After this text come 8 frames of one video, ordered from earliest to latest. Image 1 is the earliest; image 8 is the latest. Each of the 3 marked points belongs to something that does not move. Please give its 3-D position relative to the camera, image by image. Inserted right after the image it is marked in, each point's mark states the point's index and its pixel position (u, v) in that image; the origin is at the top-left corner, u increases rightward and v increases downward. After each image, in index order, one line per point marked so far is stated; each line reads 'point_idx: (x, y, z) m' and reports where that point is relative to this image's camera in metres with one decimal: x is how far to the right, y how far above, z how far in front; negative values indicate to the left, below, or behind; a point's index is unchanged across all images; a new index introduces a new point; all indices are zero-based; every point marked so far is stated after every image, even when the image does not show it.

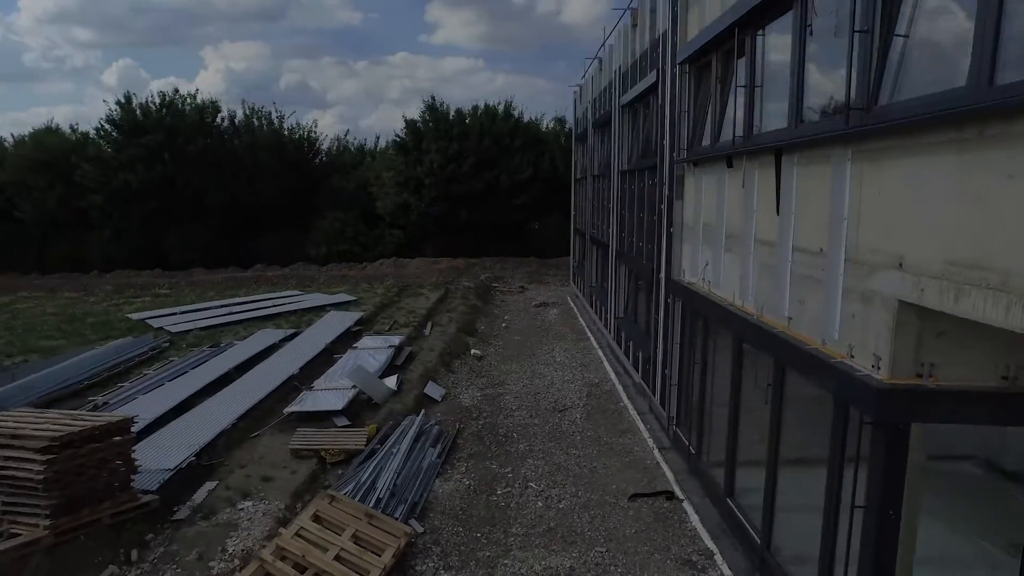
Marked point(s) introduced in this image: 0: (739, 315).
0: (+1.9, -0.2, +5.2) m
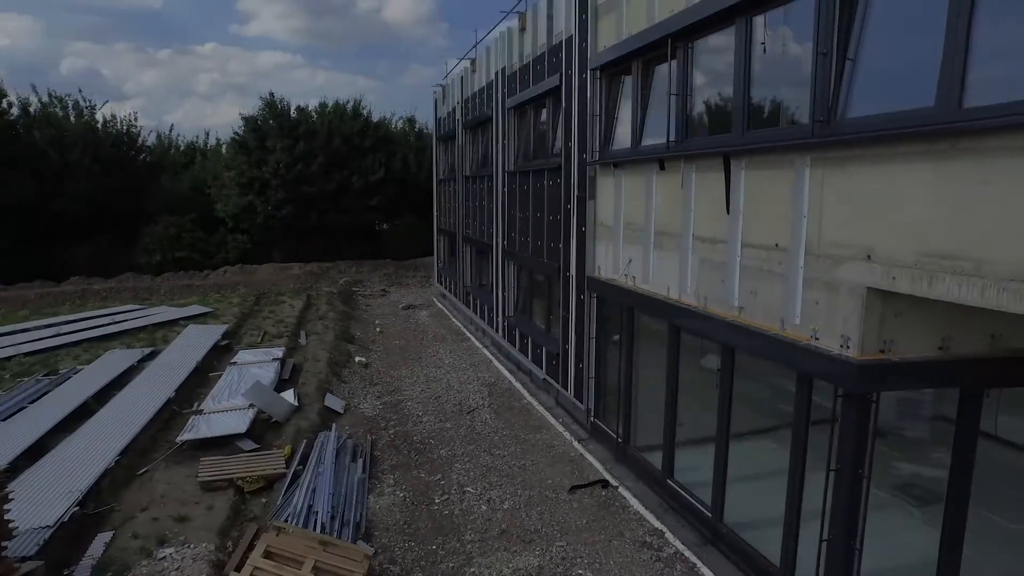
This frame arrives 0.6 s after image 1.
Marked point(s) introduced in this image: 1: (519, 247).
0: (+1.5, -0.2, +5.6) m
1: (0.0, +0.7, +10.3) m
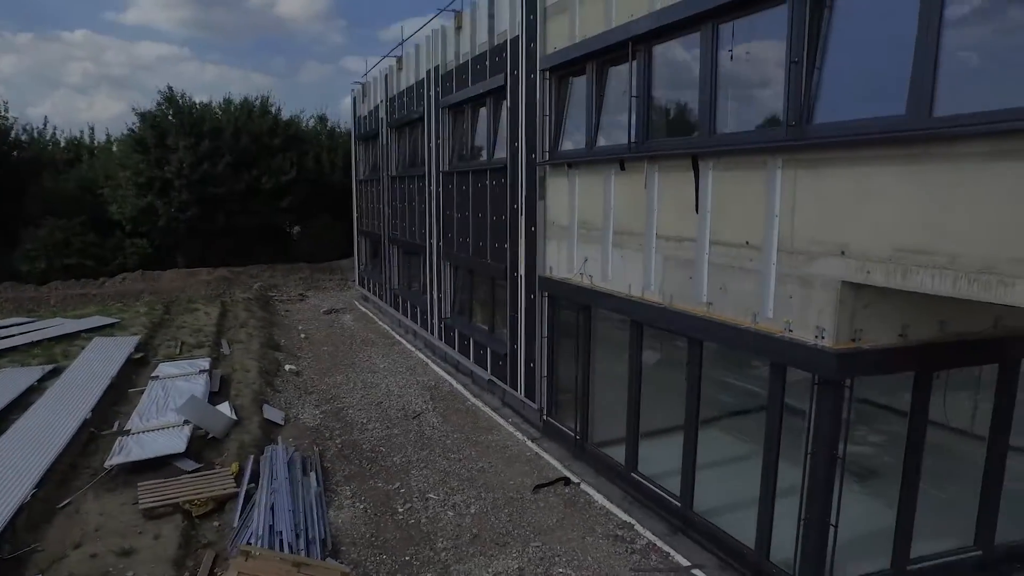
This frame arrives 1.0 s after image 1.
0: (+1.2, -0.1, +5.8) m
1: (-1.0, +0.7, +10.1) m
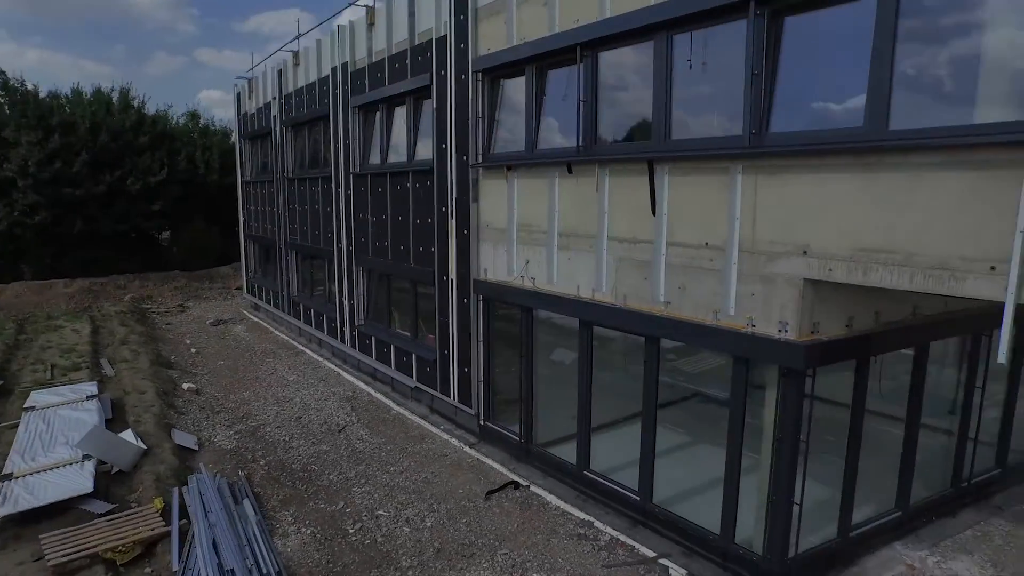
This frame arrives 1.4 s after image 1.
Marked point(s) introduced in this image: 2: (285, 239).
0: (+0.8, -0.2, +5.9) m
1: (-2.2, +0.6, +9.8) m
2: (-4.5, +1.0, +13.1) m
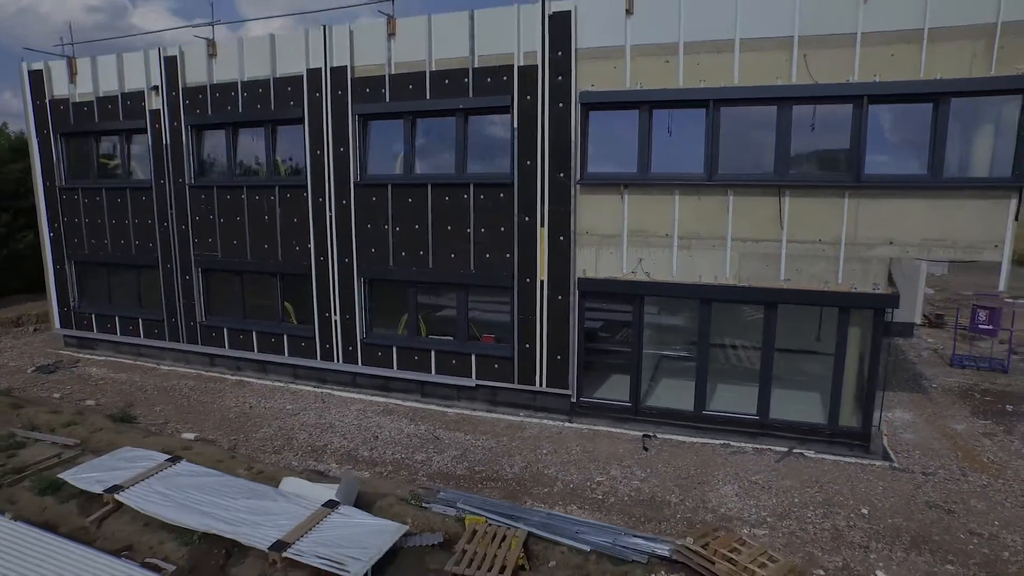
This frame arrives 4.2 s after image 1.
0: (+2.7, 0.0, +8.2) m
1: (-2.0, +0.4, +9.7) m
2: (-5.7, +0.6, +11.2) m
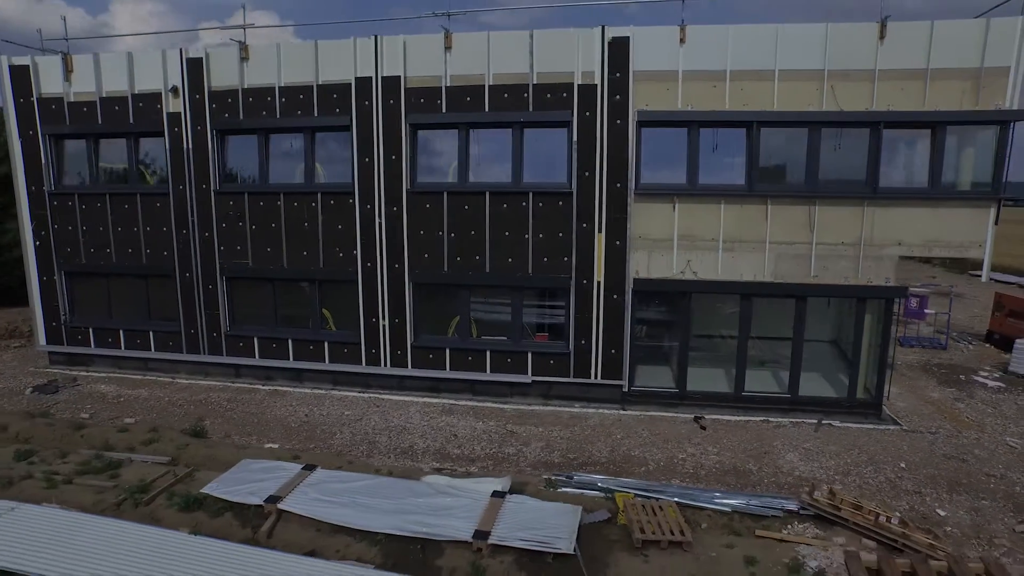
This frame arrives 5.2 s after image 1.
0: (+3.7, +0.1, +9.4) m
1: (-1.2, +0.3, +10.1) m
2: (-5.2, +0.4, +10.8) m
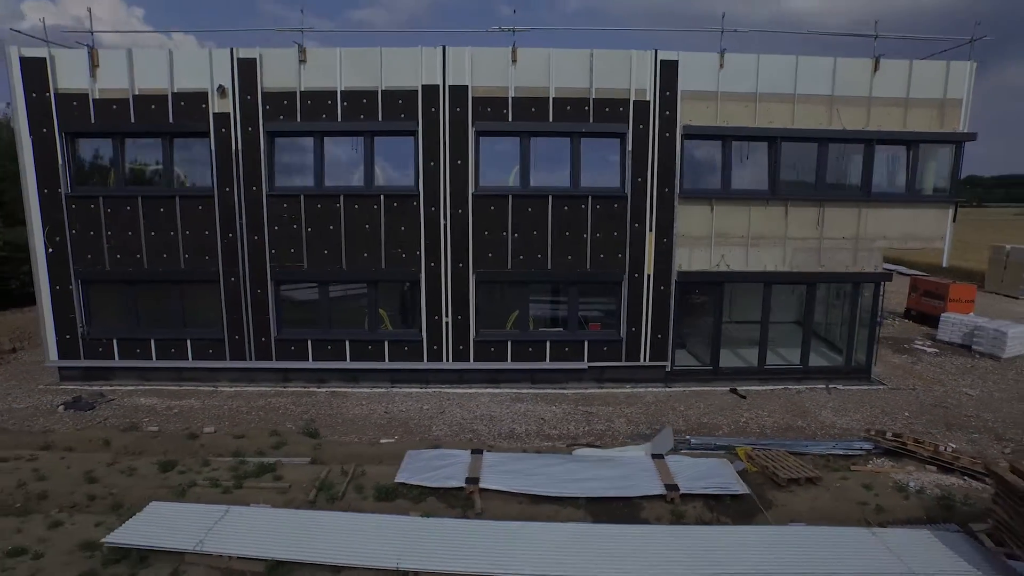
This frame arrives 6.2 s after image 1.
0: (+4.7, +0.3, +11.2) m
1: (-0.2, +0.4, +10.8) m
2: (-4.3, +0.4, +10.7) m
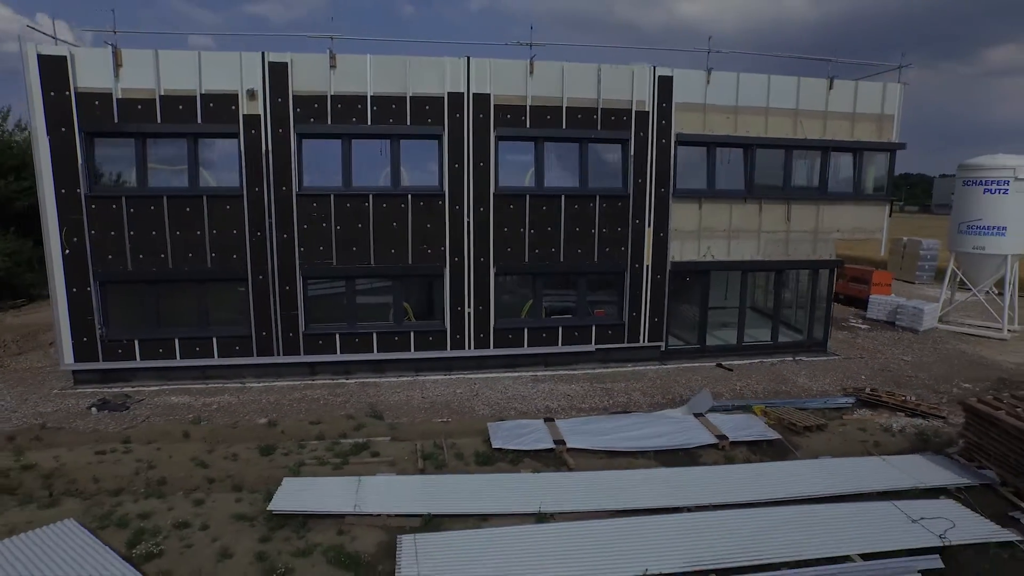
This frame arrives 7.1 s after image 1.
0: (+4.9, +0.5, +12.8) m
1: (+0.1, +0.5, +11.7) m
2: (-3.9, +0.4, +11.0) m
